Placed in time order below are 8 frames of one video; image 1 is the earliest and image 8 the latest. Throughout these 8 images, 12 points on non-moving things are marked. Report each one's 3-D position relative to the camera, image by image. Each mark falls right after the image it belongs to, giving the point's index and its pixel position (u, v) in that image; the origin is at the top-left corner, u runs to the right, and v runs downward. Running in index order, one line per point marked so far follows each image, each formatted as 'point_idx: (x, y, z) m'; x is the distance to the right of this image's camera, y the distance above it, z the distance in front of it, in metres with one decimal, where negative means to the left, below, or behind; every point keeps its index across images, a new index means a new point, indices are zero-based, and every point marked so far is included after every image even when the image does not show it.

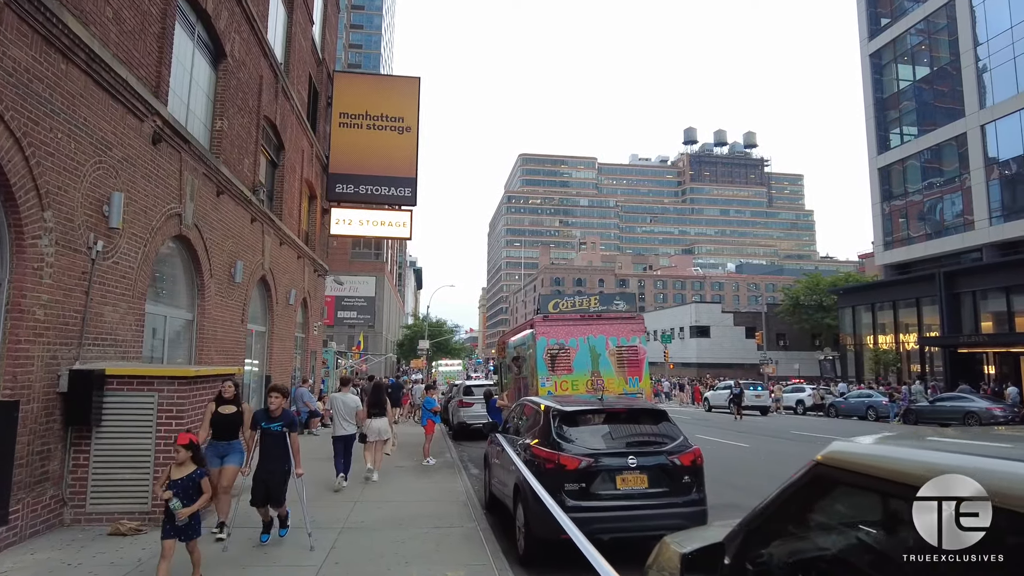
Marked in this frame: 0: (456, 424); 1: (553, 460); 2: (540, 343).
0: (-1.5, -3.7, +17.5) m
1: (+0.4, -1.5, +5.7) m
2: (+0.5, -1.0, +11.3) m
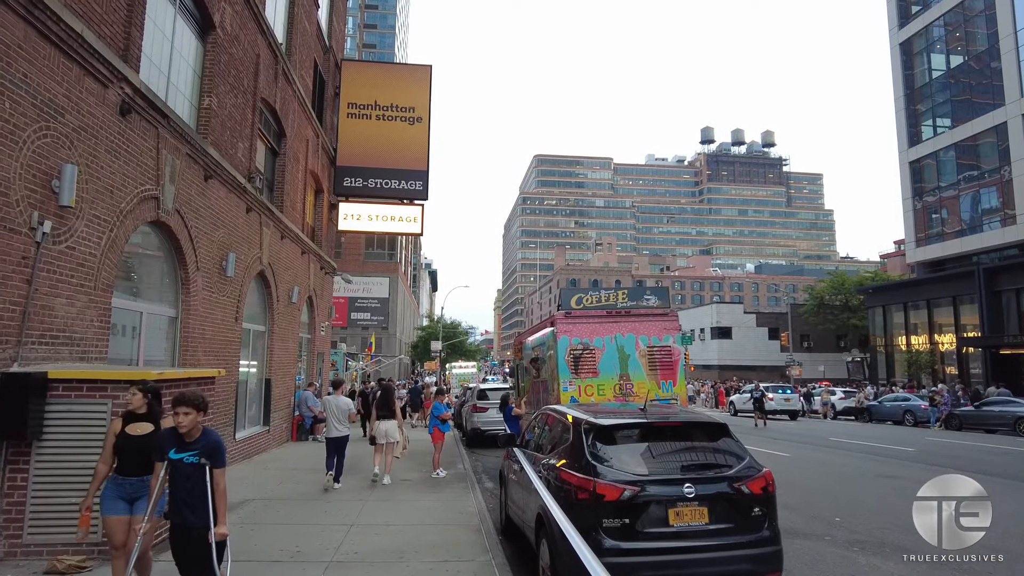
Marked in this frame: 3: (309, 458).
0: (-1.1, -3.6, +16.4) m
1: (+0.5, -1.4, +4.5) m
2: (+0.8, -0.9, +10.1) m
3: (-4.2, -3.5, +13.4) m
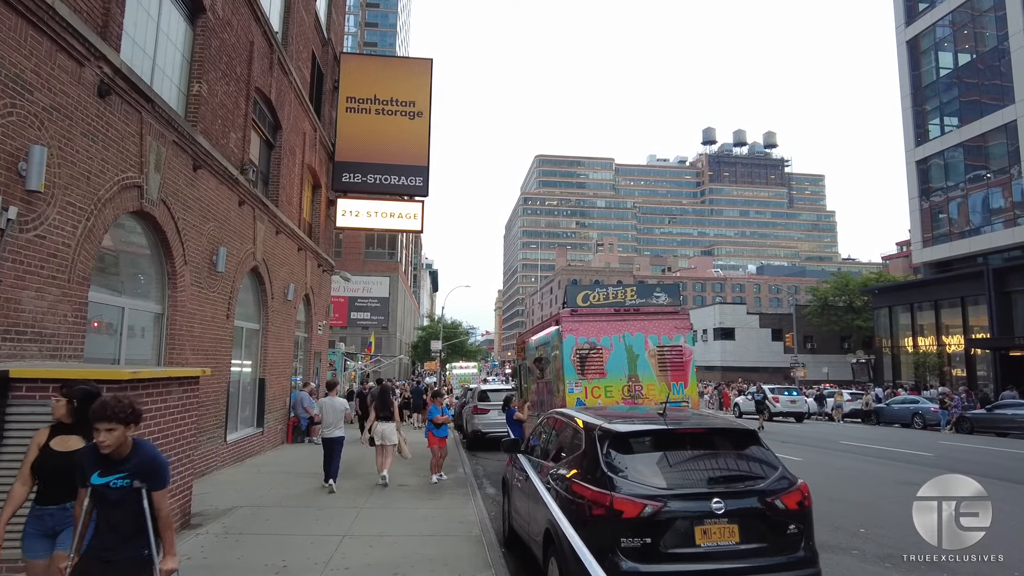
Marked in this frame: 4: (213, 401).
0: (-1.0, -3.5, +15.9) m
1: (+0.6, -1.3, +4.0) m
2: (+0.8, -0.8, +9.7) m
3: (-4.1, -3.4, +12.9) m
4: (-4.8, -1.8, +10.4) m
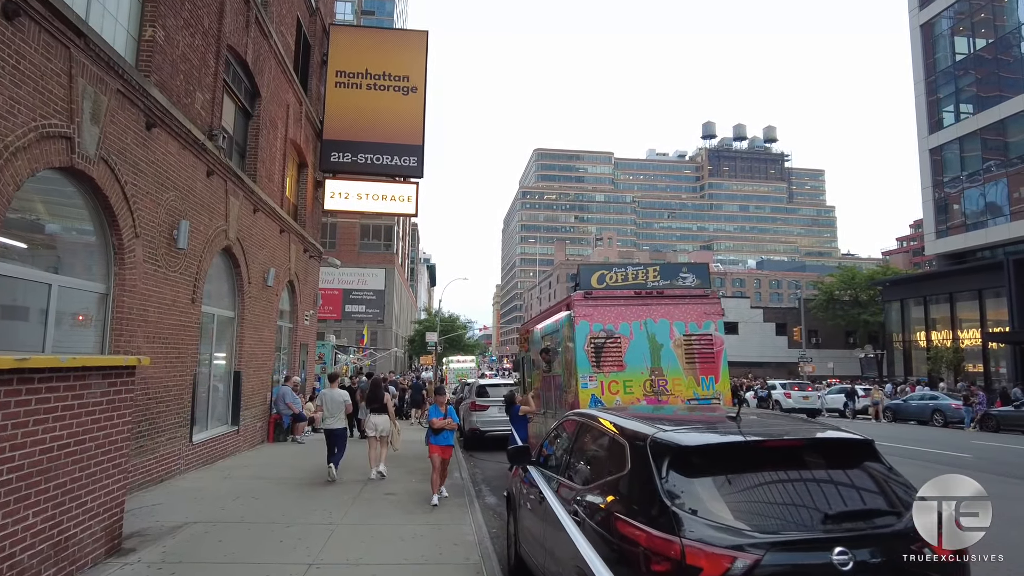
0: (-1.0, -3.2, +14.6) m
1: (+0.6, -1.1, +2.7) m
2: (+0.9, -0.5, +8.4) m
3: (-4.1, -3.1, +11.6) m
4: (-4.8, -1.5, +9.1) m
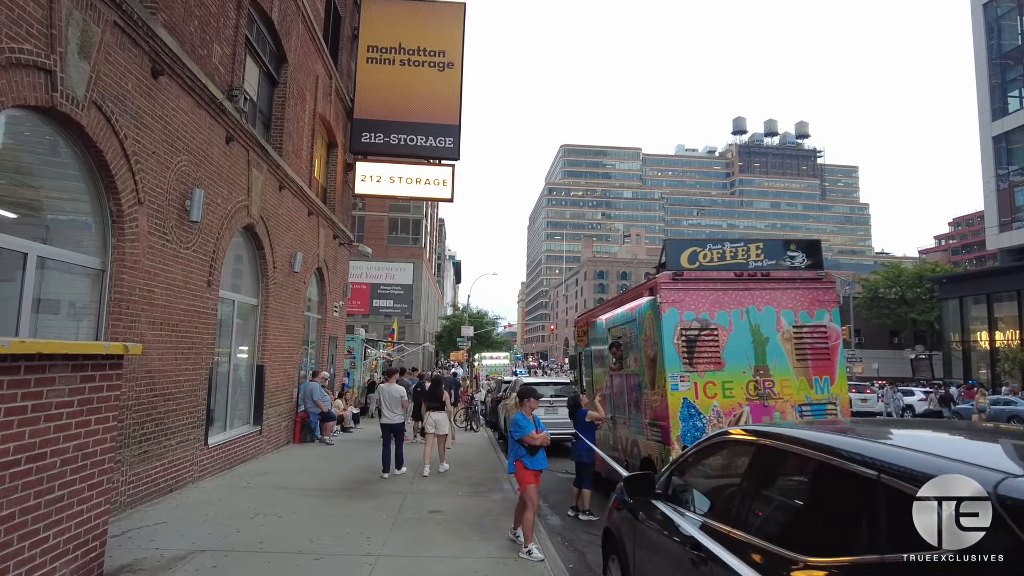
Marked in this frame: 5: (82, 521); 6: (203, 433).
0: (0.0, -3.0, +13.2) m
1: (+1.2, -0.9, +1.2) m
2: (+1.7, -0.3, +6.9) m
3: (-3.2, -2.9, +10.3) m
4: (-4.0, -1.3, +7.8) m
5: (-2.7, -1.5, +4.1) m
6: (-4.0, -1.9, +8.4) m
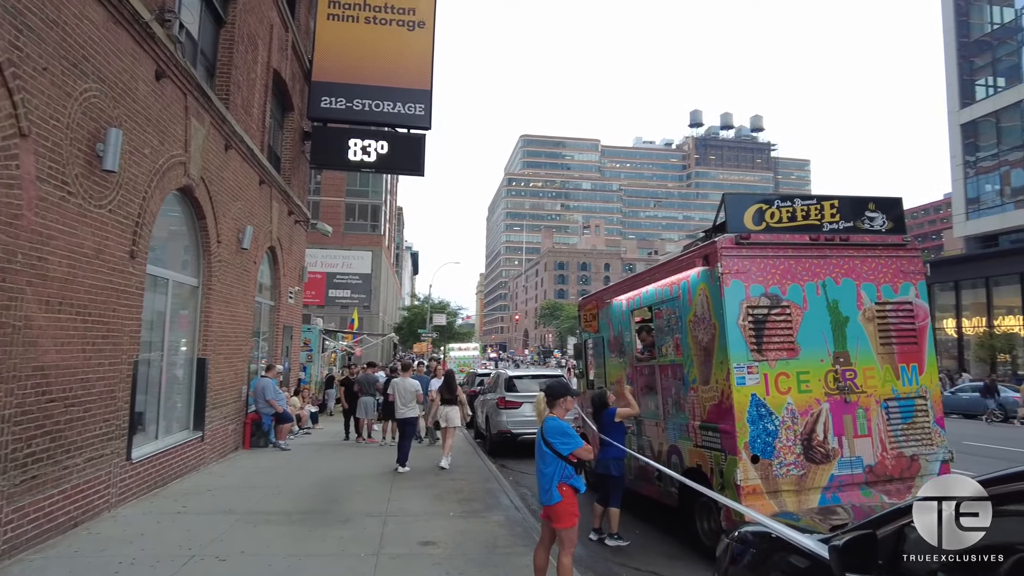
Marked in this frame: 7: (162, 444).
0: (-0.3, -2.6, +11.6) m
1: (+1.7, -0.7, -0.2) m
2: (+1.8, 0.0, +5.4) m
3: (-3.3, -2.5, +8.5) m
4: (-3.9, -1.0, +6.0) m
5: (-2.4, -1.2, +2.3) m
6: (-4.0, -1.6, +6.6) m
7: (-4.4, -1.9, +8.1) m
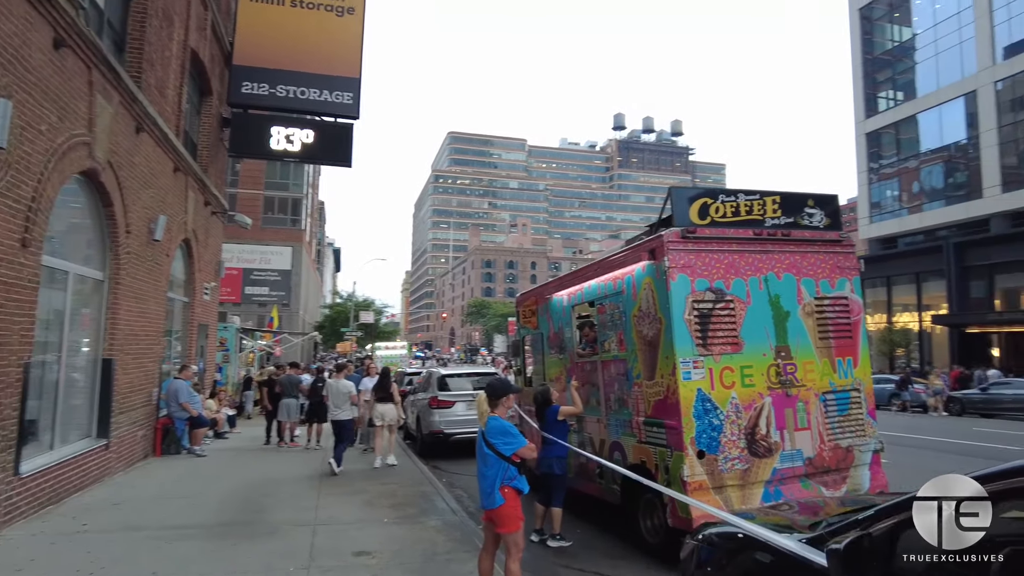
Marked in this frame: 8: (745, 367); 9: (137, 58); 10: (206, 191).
0: (-1.4, -2.5, +11.3) m
1: (+1.9, -0.7, -0.3) m
2: (+1.3, 0.0, +5.4) m
3: (-4.0, -2.5, +7.9) m
4: (-4.4, -0.9, +5.3) m
5: (-2.4, -1.2, +1.8) m
6: (-4.5, -1.5, +5.9) m
7: (-5.1, -1.9, +7.3) m
8: (+1.9, -0.6, +5.4) m
9: (-5.4, +3.3, +9.2) m
10: (-6.4, +2.0, +13.6) m
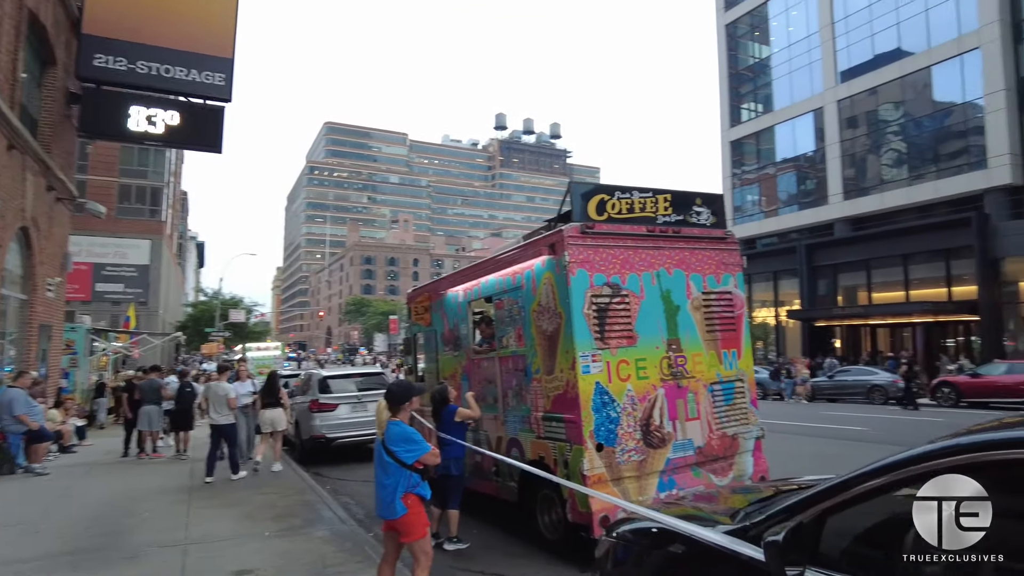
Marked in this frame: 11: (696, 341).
0: (-3.3, -2.5, +10.7) m
1: (+2.1, -0.6, -0.1) m
2: (+0.5, +0.1, +5.3) m
3: (-5.2, -2.4, +6.8) m
4: (-5.1, -0.9, +4.2) m
5: (-2.6, -1.1, +1.2) m
6: (-5.4, -1.5, +4.8) m
7: (-6.2, -1.8, +6.1) m
8: (+1.1, -0.6, +5.5) m
9: (-6.8, +3.3, +7.9) m
10: (-8.6, +2.1, +12.0) m
11: (+1.7, -0.5, +5.8) m
